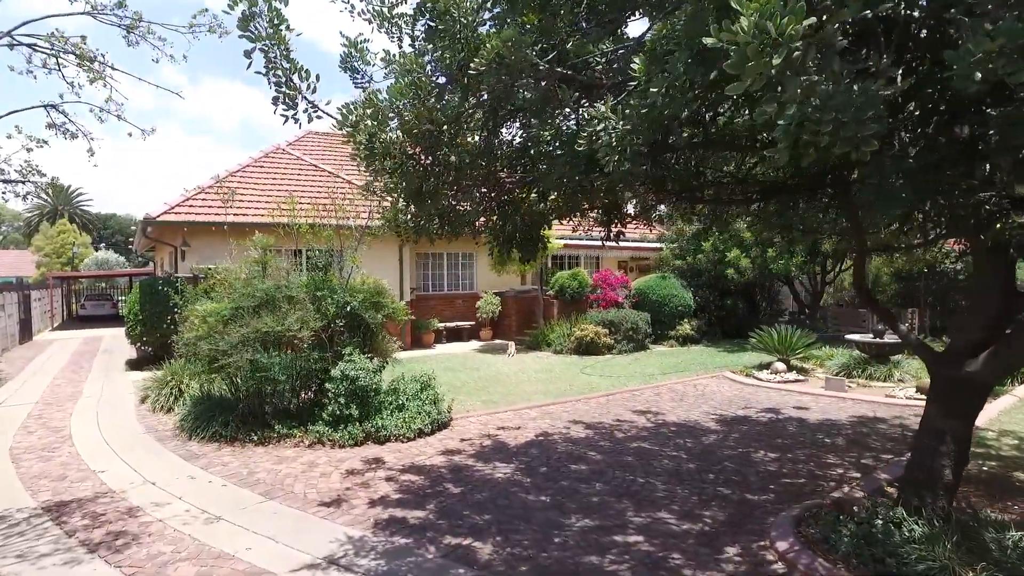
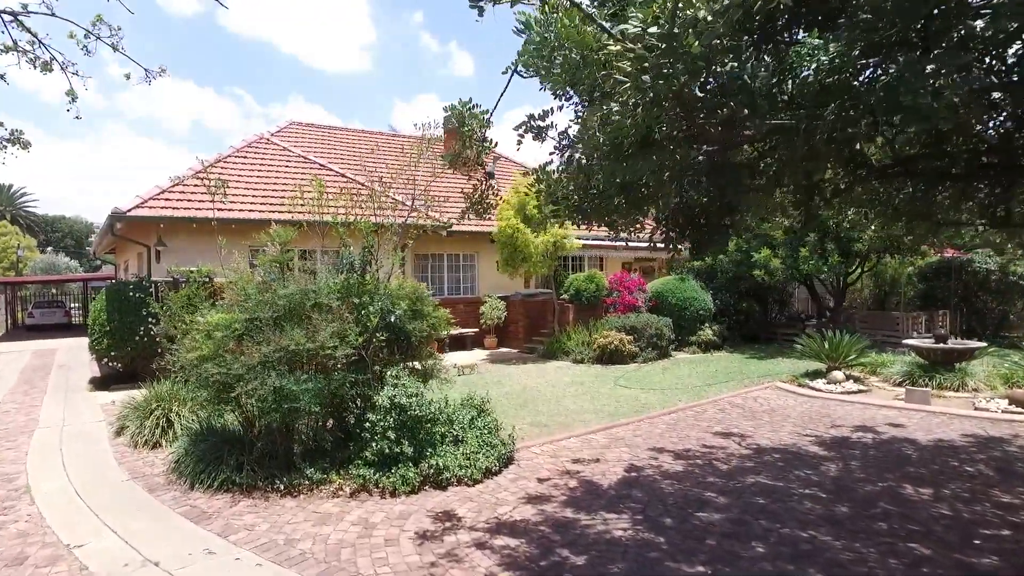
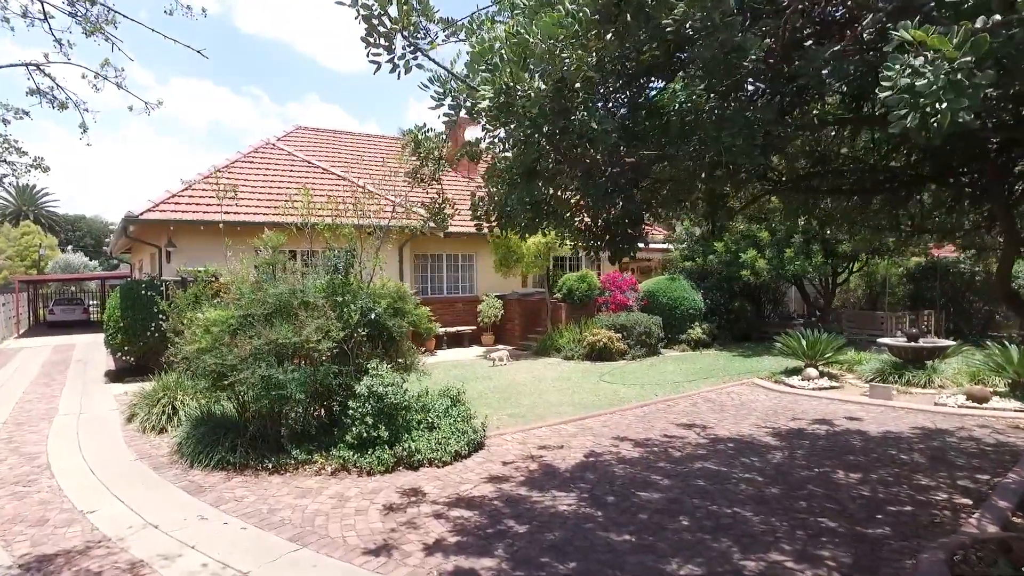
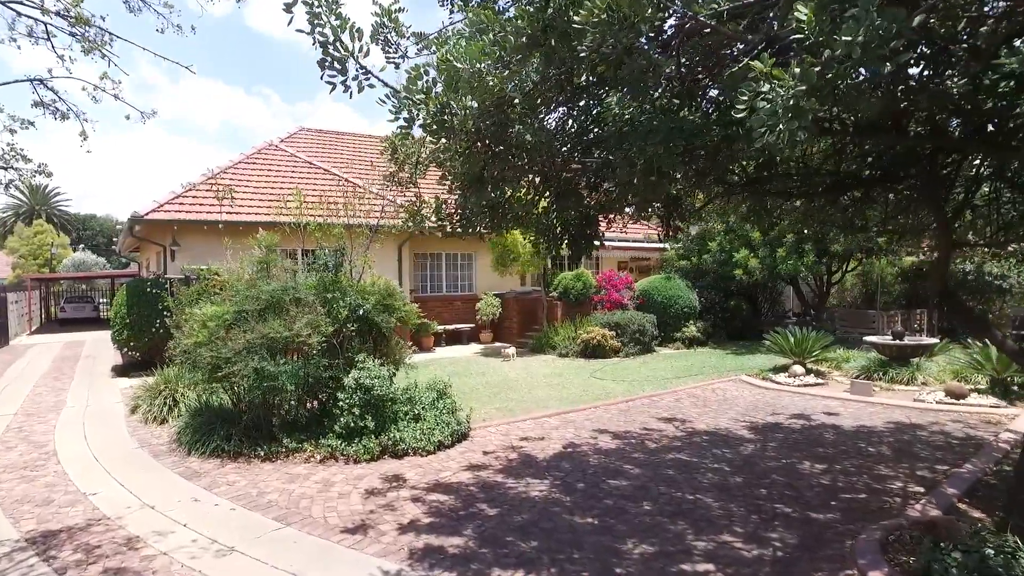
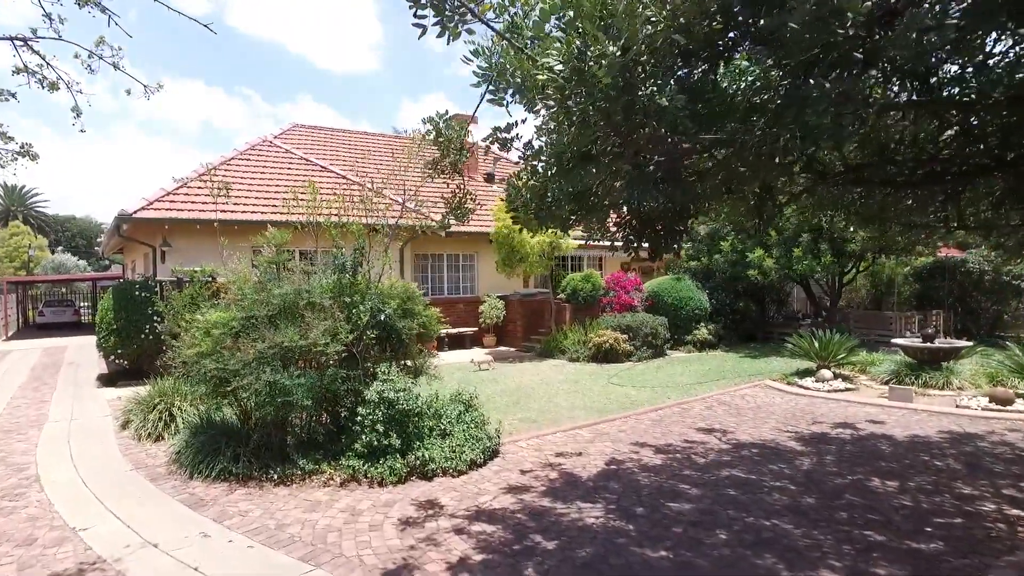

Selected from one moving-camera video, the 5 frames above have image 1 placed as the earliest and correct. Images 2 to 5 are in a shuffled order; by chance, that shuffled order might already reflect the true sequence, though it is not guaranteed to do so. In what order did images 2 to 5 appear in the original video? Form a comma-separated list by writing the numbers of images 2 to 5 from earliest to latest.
4, 3, 5, 2
